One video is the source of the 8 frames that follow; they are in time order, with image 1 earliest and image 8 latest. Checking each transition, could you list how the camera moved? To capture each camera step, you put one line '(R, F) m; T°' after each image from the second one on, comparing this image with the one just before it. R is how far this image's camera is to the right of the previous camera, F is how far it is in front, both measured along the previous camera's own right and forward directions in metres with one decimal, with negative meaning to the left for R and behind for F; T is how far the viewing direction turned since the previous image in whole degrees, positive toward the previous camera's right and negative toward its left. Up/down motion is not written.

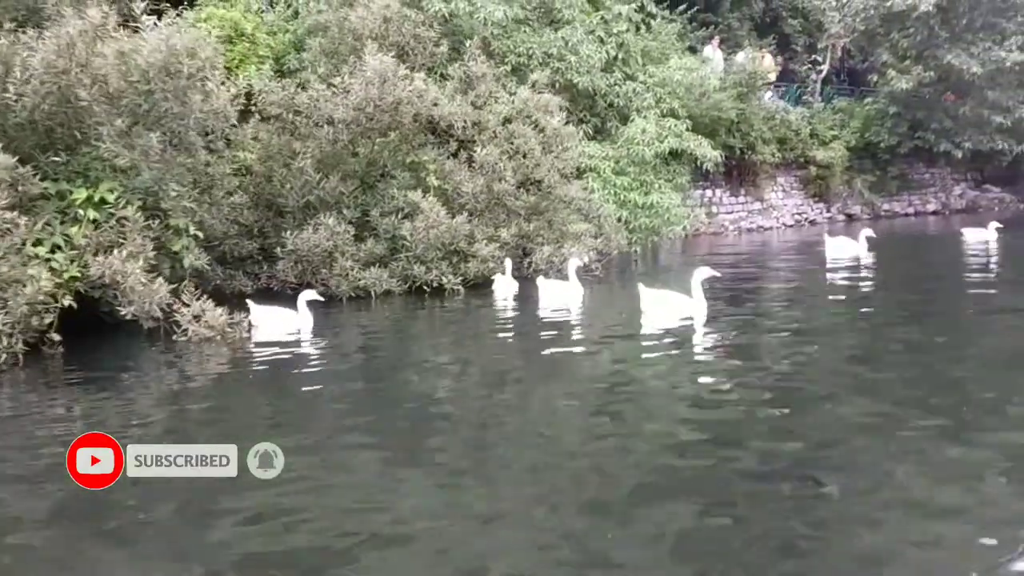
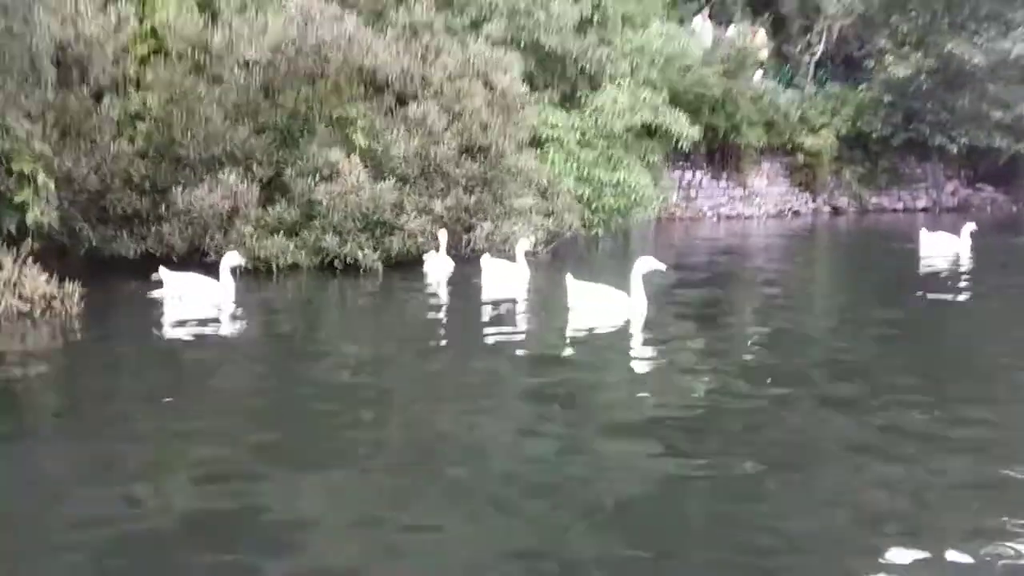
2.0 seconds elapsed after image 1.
(+0.8, +2.2) m; +1°
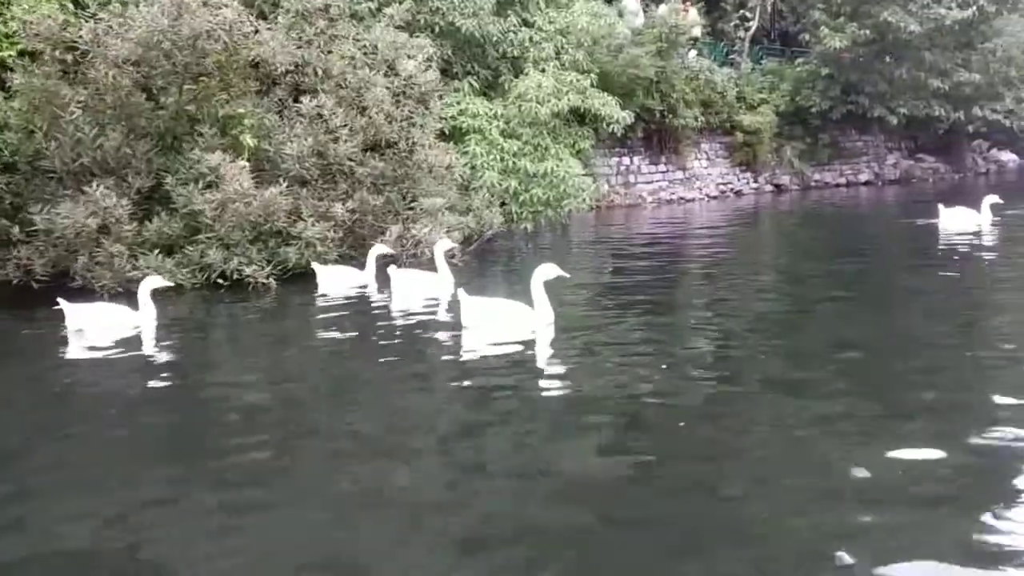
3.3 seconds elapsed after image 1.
(+0.5, +1.3) m; +3°
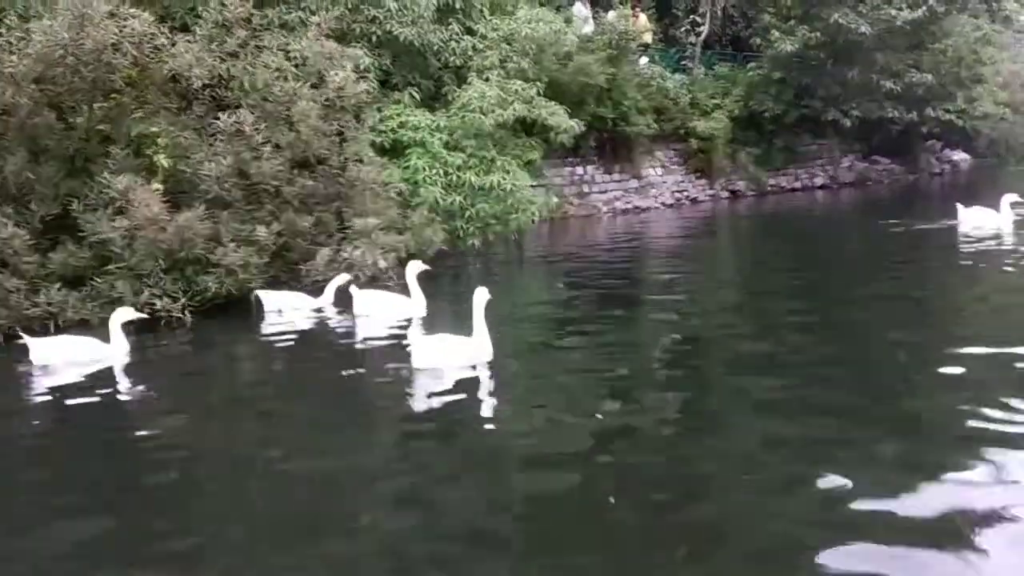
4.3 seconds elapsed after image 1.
(+0.3, +0.9) m; +2°
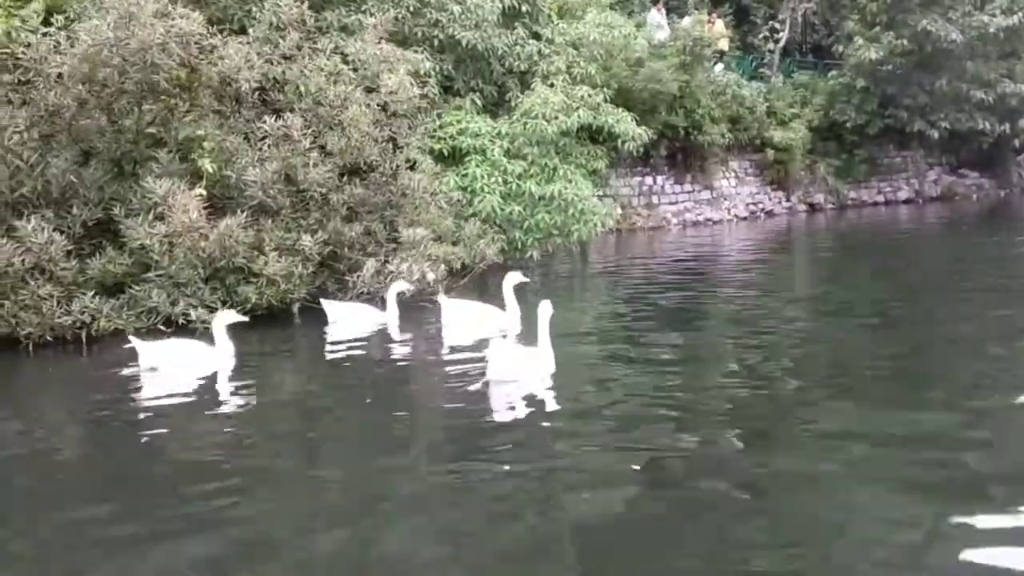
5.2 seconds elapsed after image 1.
(+0.2, +0.7) m; -4°
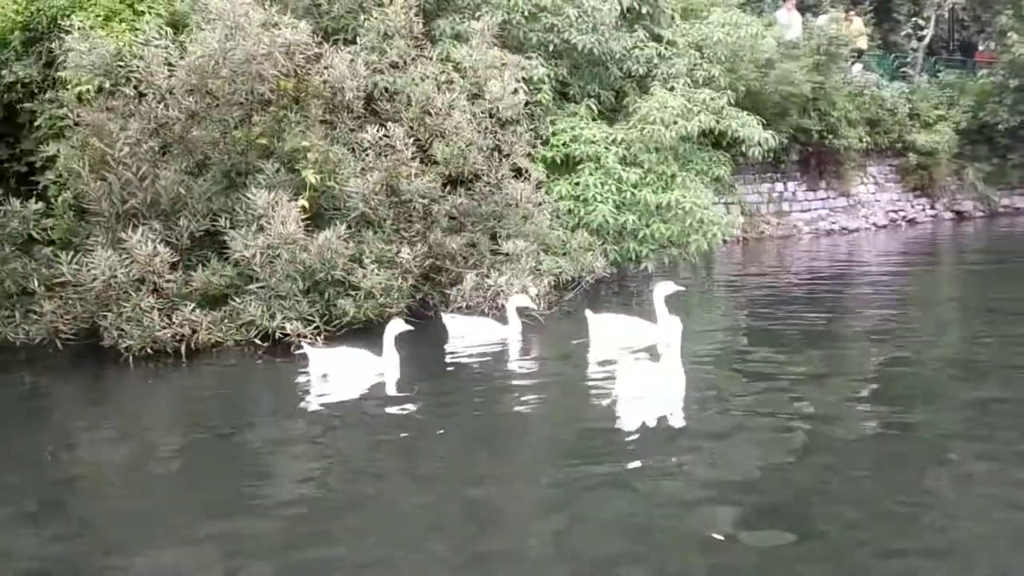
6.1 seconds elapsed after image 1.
(+0.3, +0.6) m; -8°
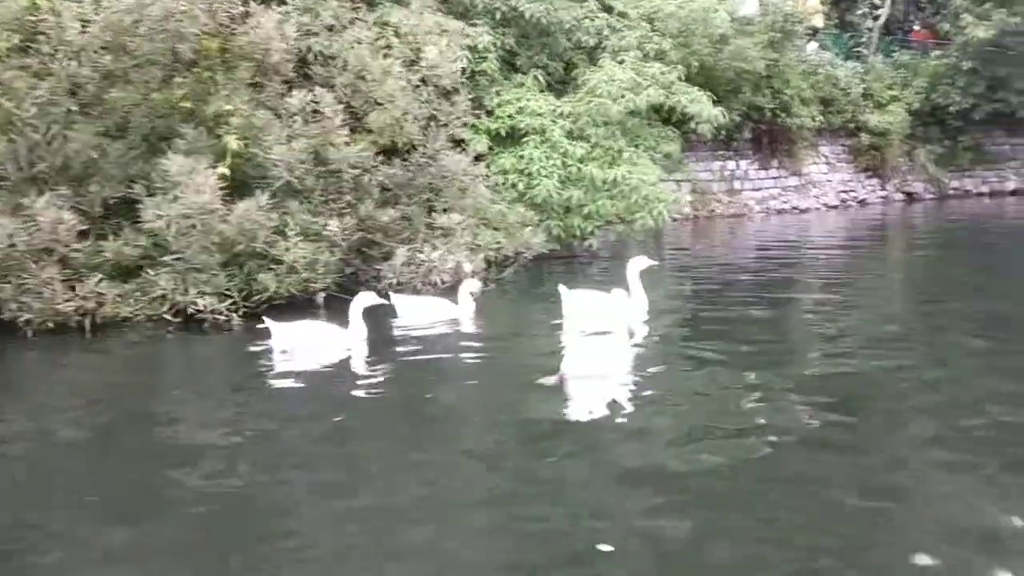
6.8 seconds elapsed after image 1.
(+0.3, +0.5) m; +2°
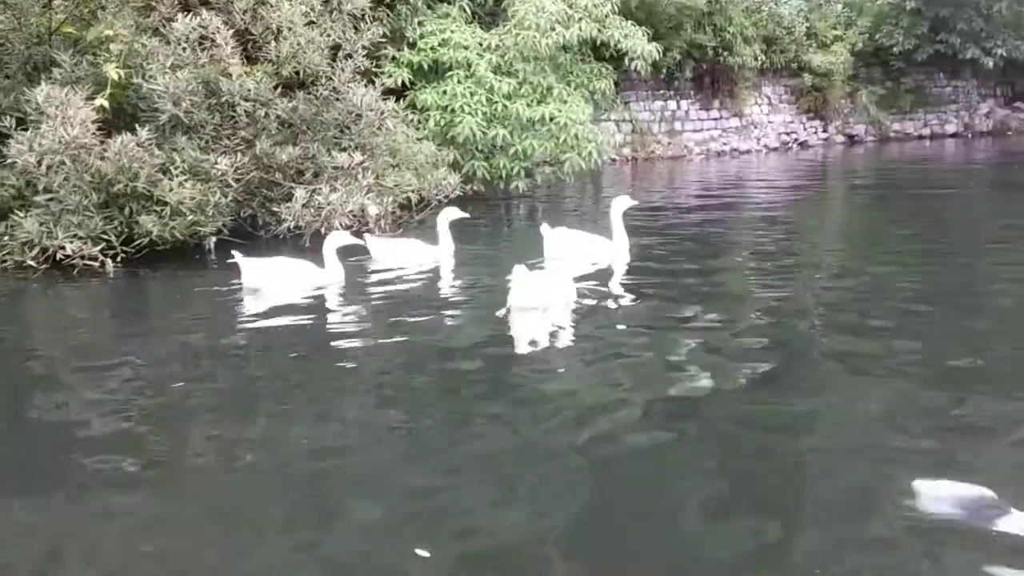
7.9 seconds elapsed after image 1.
(+0.4, +0.7) m; +3°
